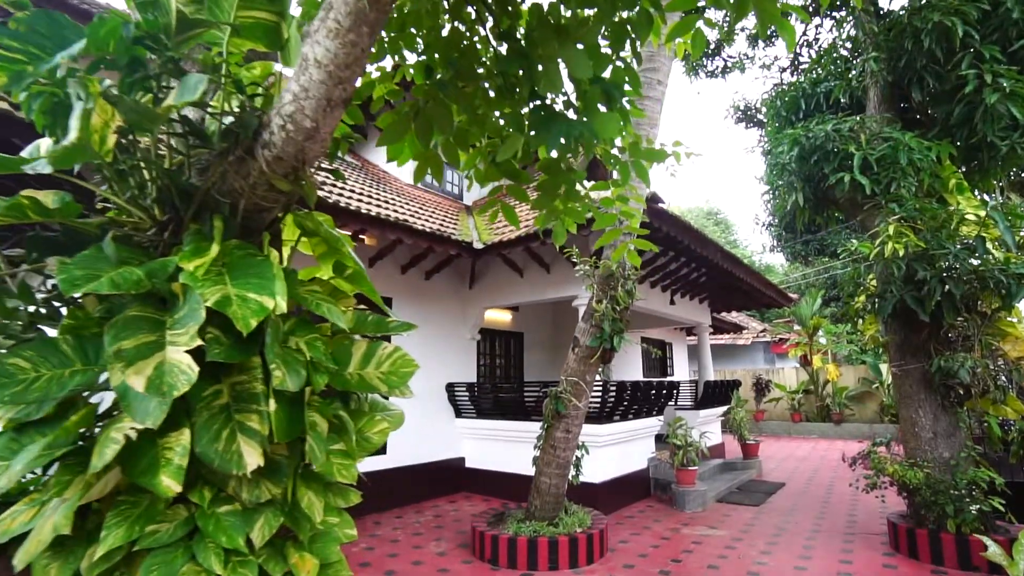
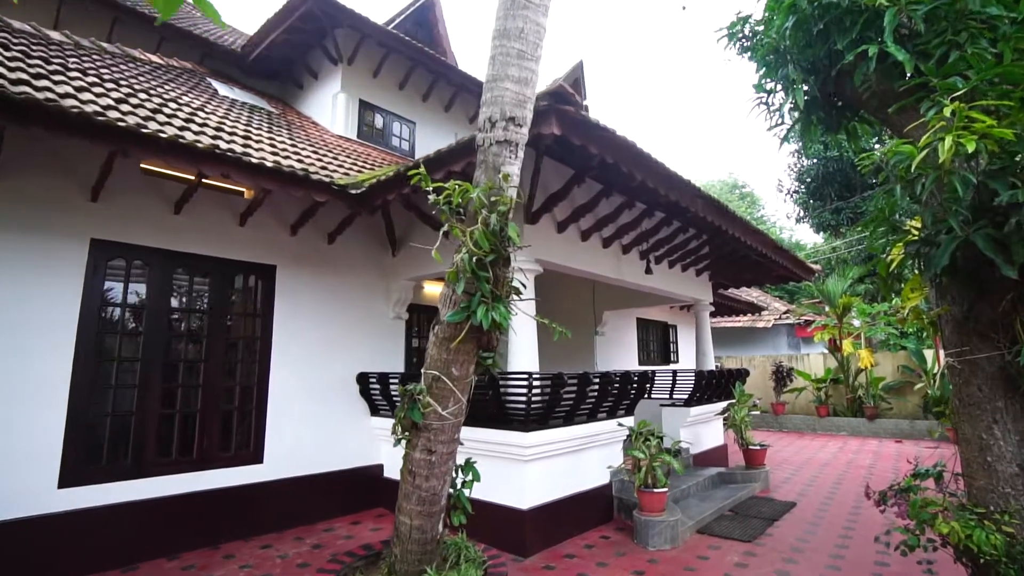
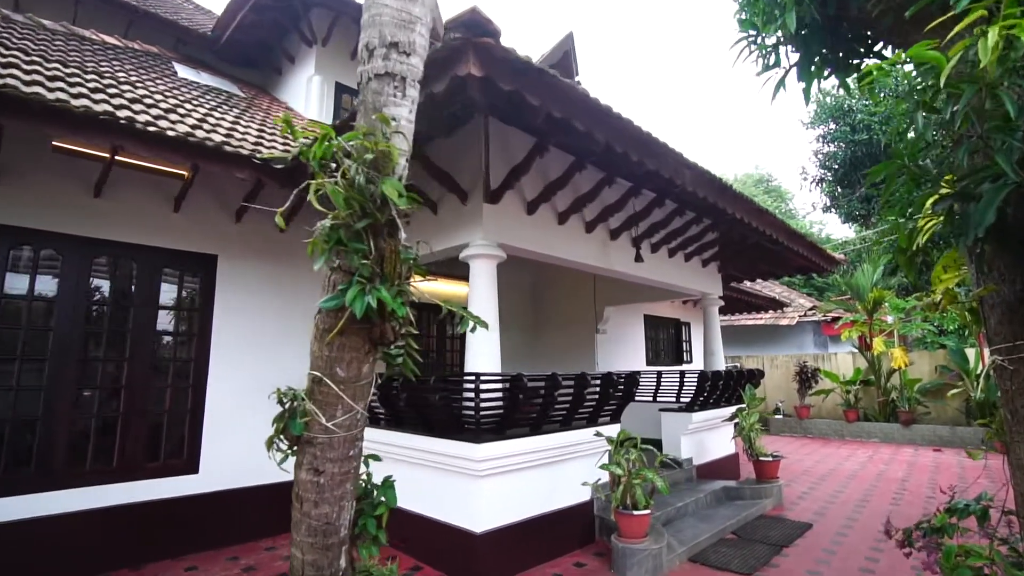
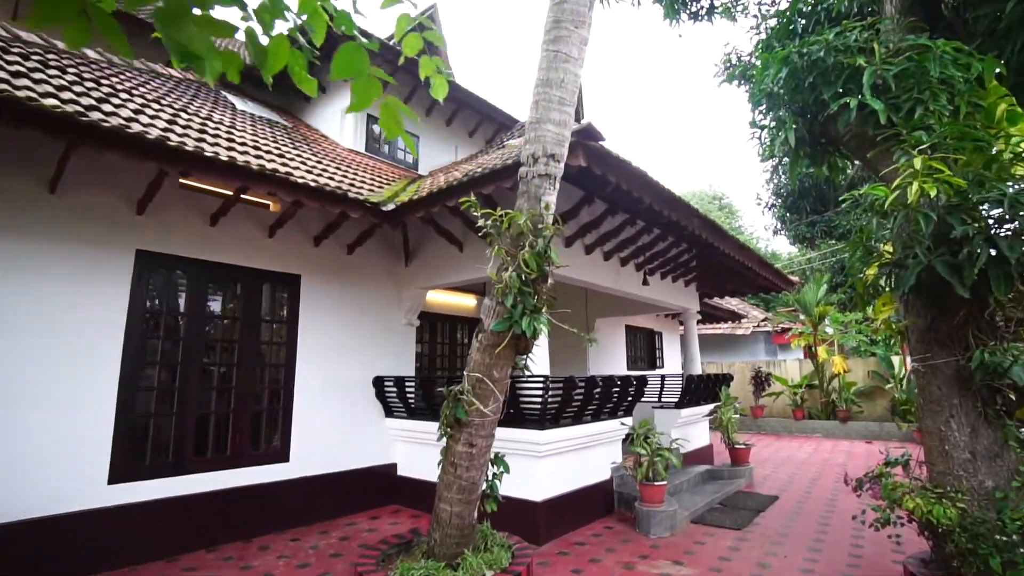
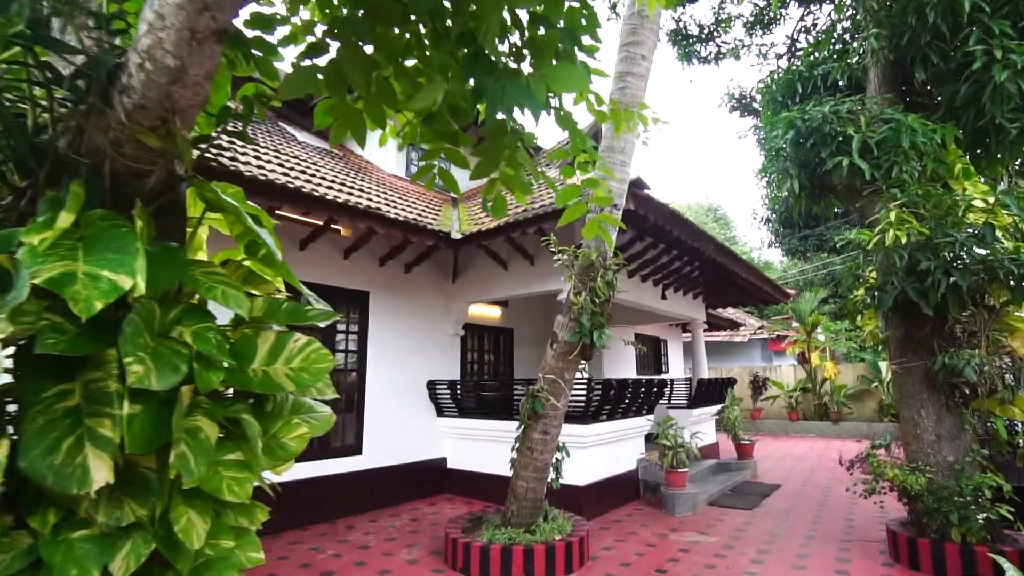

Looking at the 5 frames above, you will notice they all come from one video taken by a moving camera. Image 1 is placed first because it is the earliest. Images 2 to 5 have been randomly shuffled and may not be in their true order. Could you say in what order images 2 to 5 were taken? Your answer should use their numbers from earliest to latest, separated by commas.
5, 4, 2, 3
